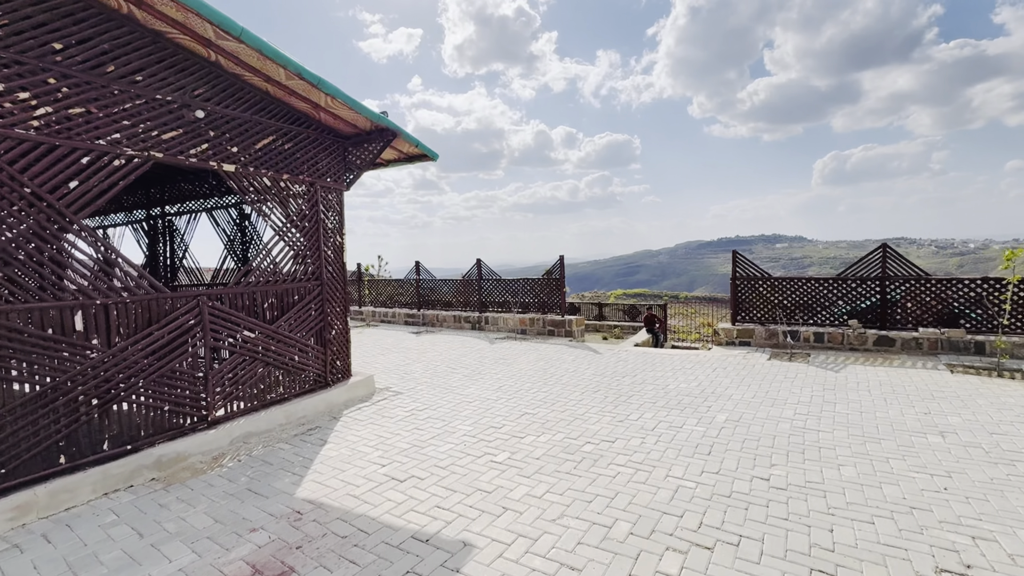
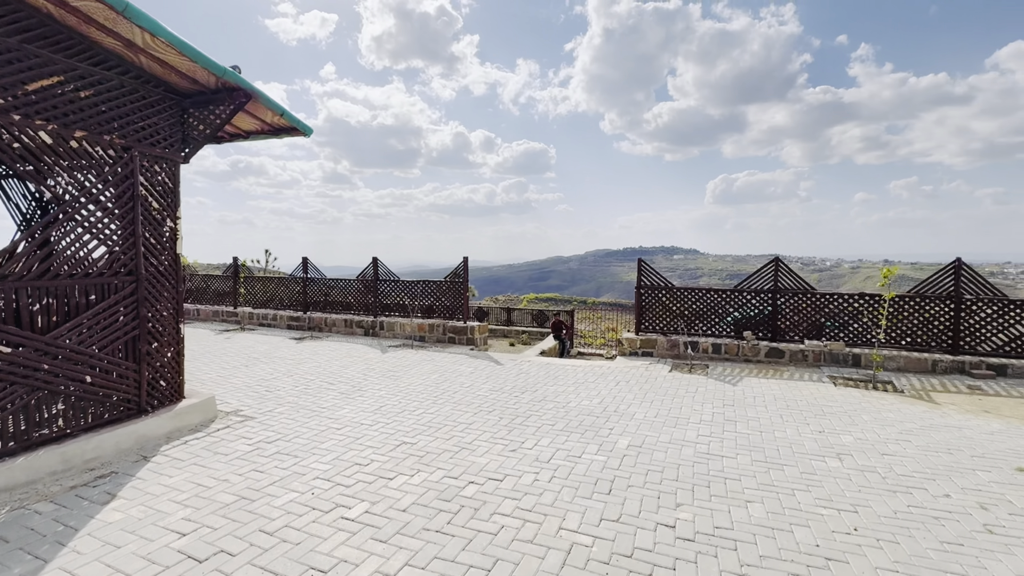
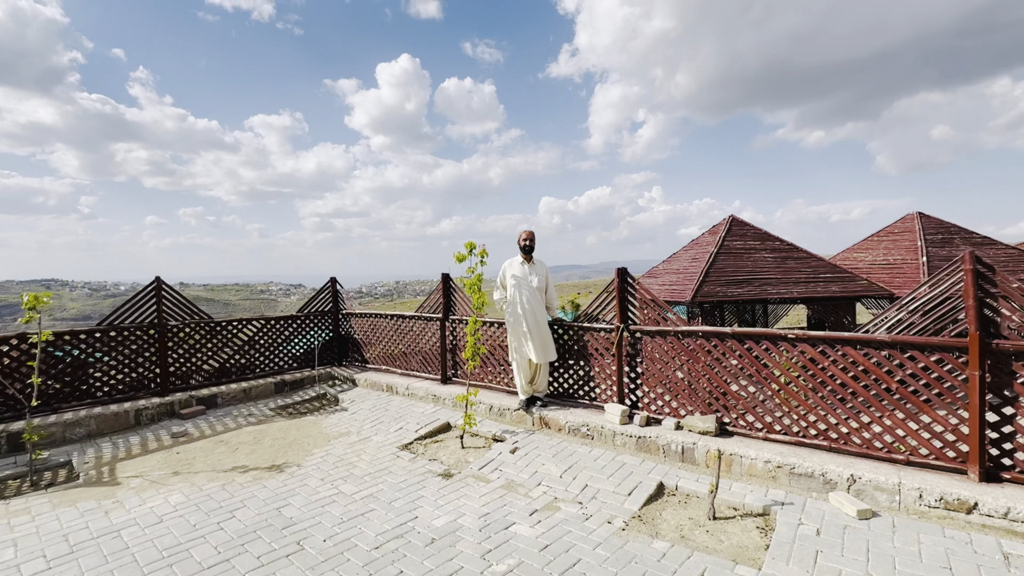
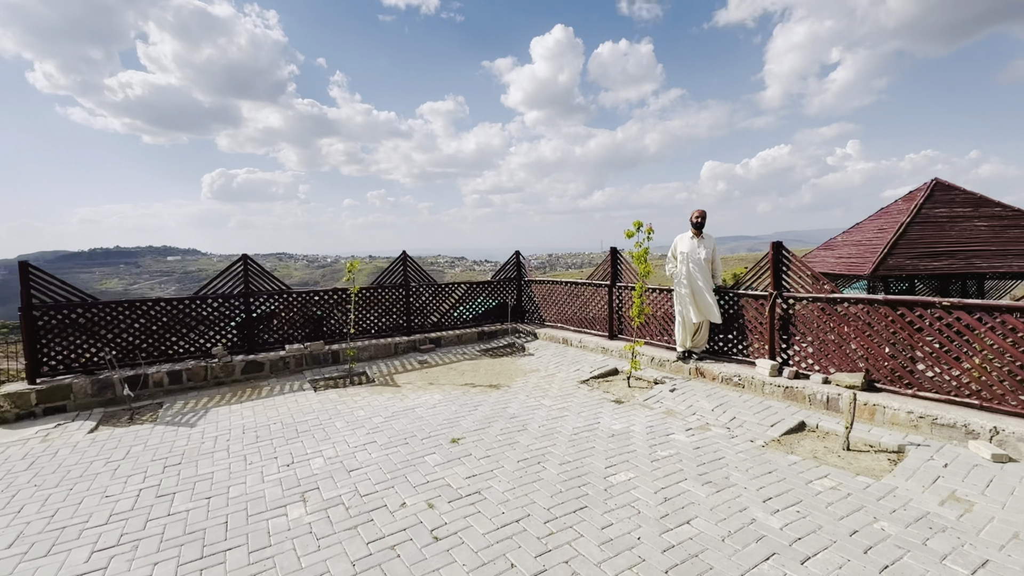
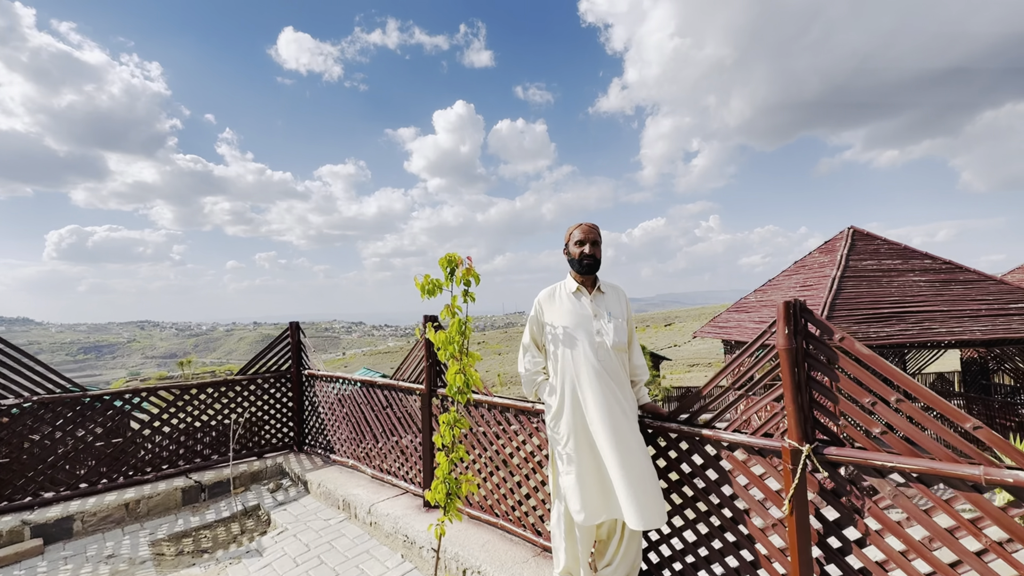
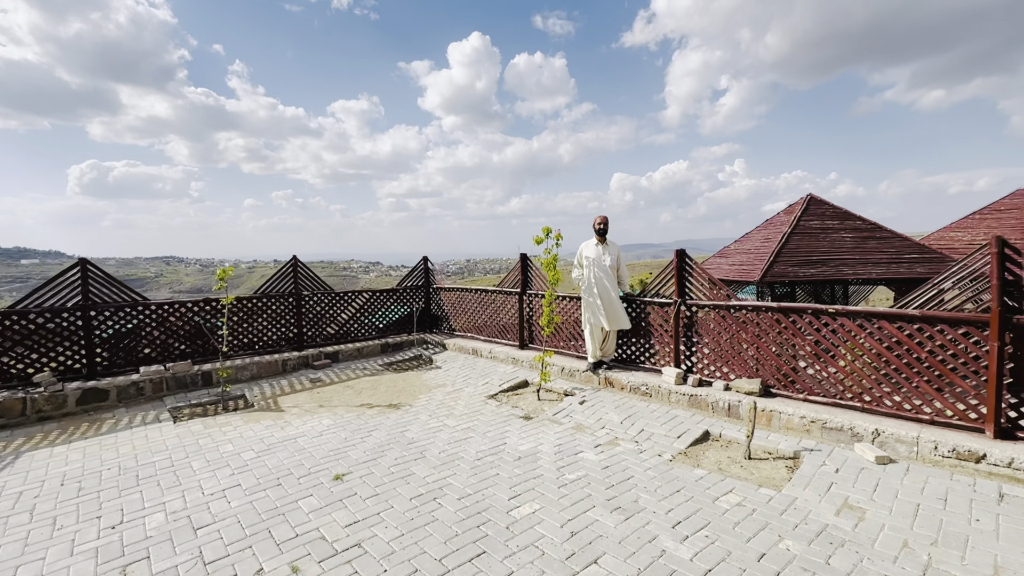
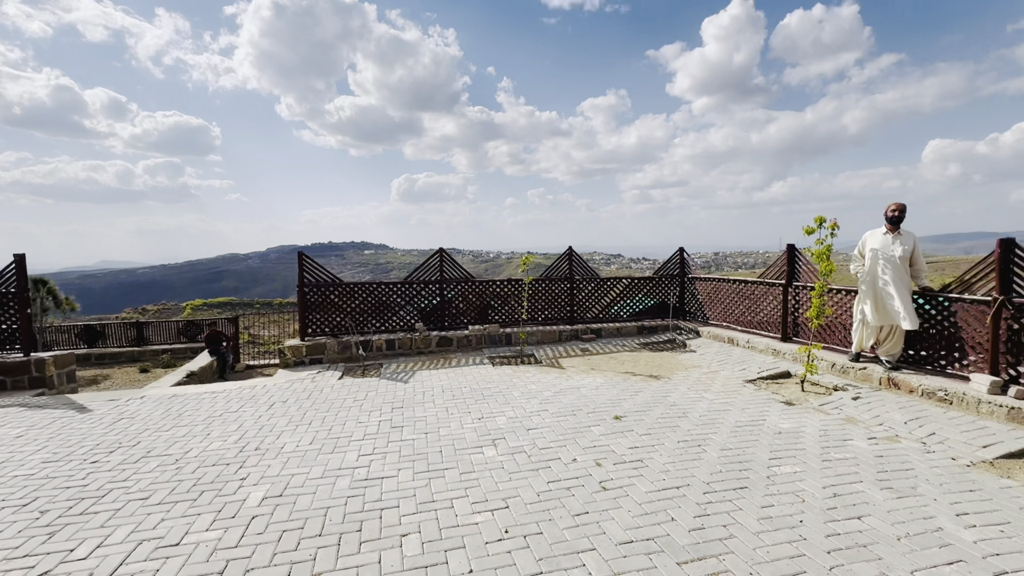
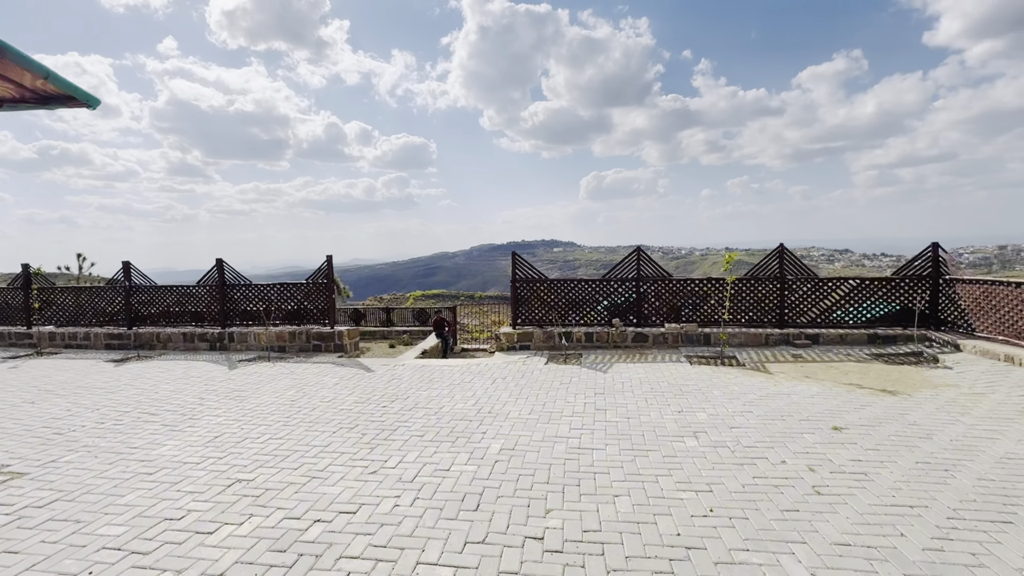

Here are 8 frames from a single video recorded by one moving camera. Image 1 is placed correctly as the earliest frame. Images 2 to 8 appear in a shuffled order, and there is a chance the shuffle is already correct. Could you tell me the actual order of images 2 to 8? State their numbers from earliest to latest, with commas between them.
2, 8, 7, 4, 6, 3, 5
